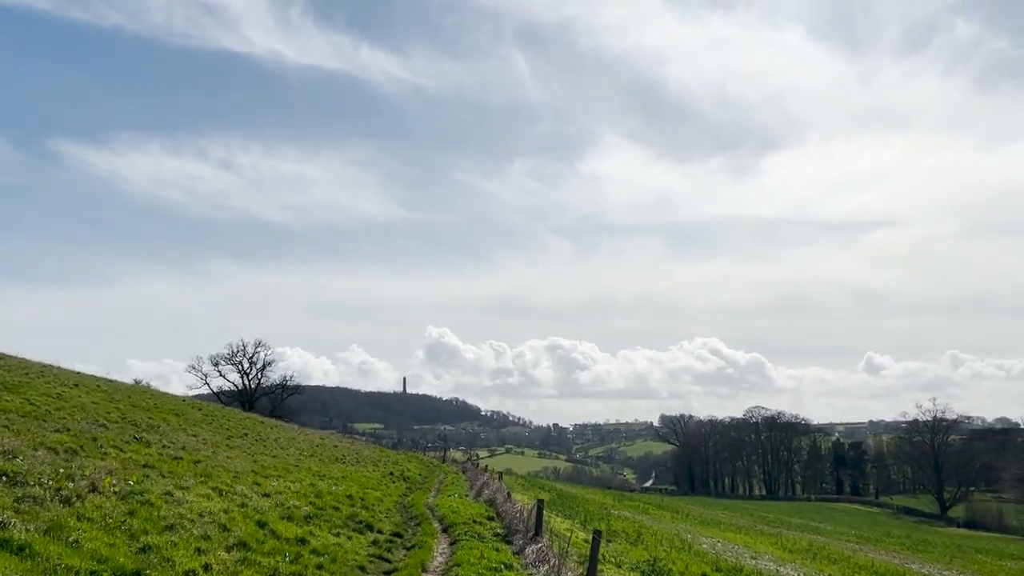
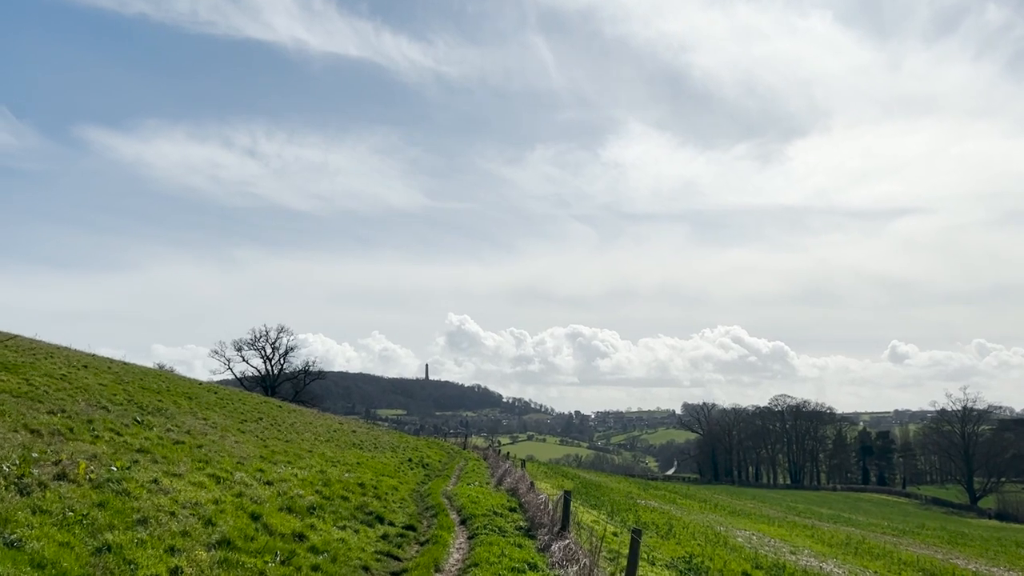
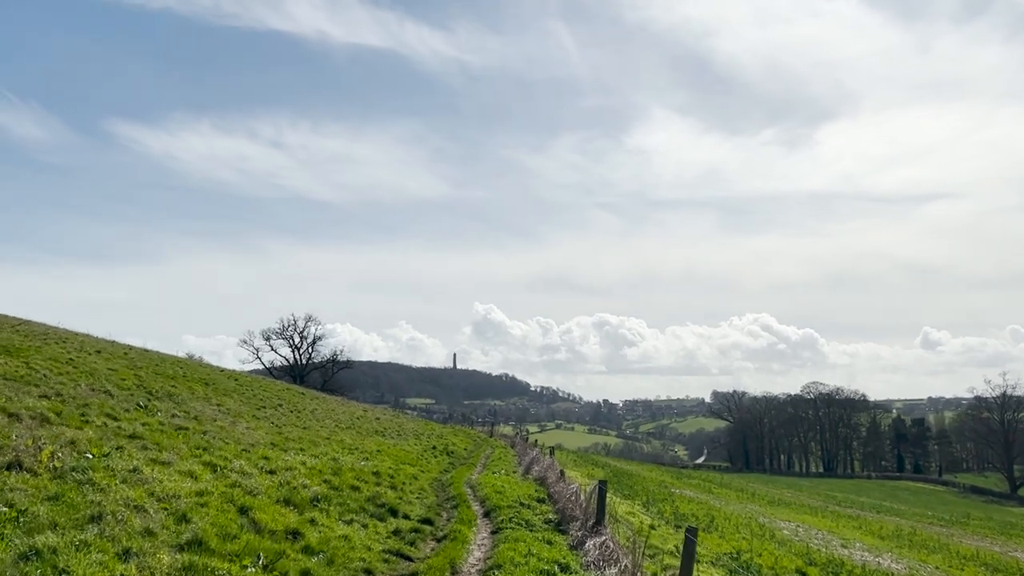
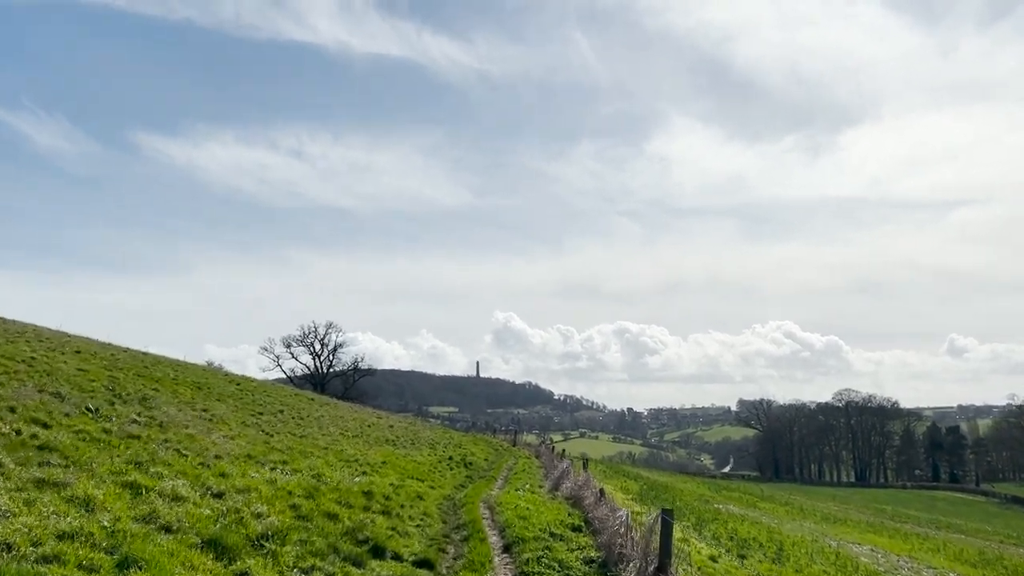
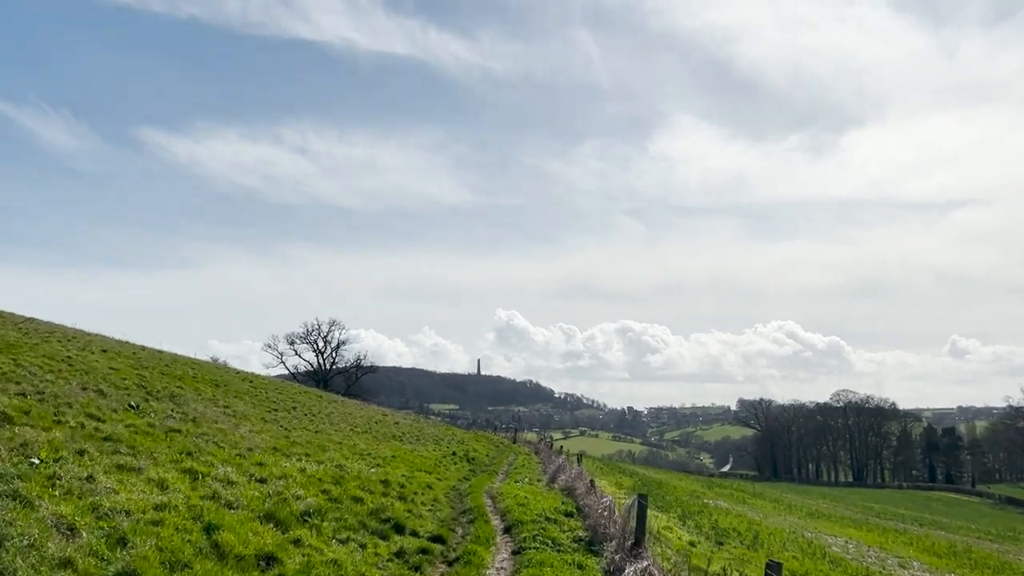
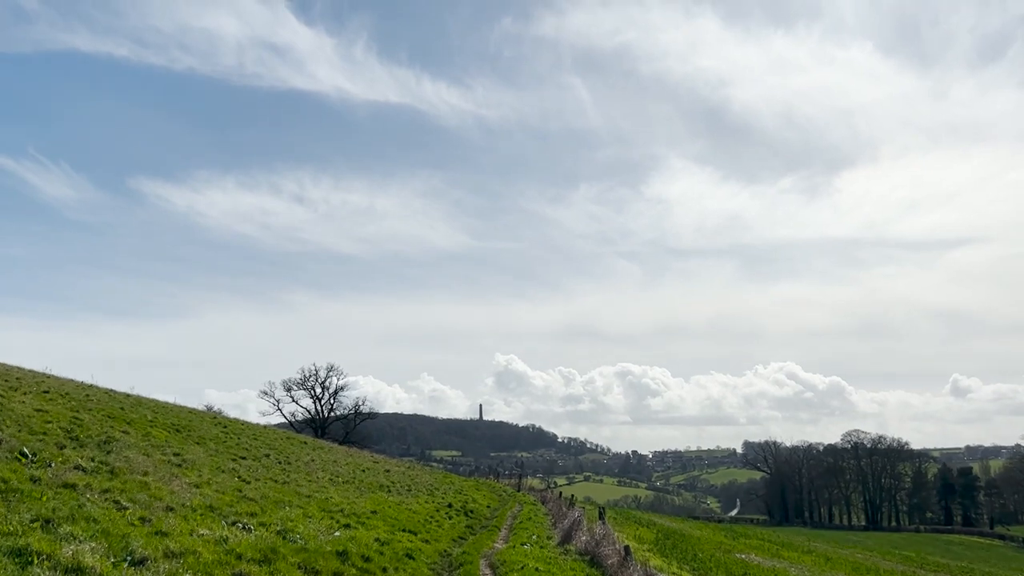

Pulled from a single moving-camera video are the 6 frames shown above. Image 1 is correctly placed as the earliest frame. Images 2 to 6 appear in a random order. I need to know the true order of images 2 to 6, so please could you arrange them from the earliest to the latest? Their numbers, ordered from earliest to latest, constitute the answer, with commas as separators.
2, 3, 5, 4, 6
